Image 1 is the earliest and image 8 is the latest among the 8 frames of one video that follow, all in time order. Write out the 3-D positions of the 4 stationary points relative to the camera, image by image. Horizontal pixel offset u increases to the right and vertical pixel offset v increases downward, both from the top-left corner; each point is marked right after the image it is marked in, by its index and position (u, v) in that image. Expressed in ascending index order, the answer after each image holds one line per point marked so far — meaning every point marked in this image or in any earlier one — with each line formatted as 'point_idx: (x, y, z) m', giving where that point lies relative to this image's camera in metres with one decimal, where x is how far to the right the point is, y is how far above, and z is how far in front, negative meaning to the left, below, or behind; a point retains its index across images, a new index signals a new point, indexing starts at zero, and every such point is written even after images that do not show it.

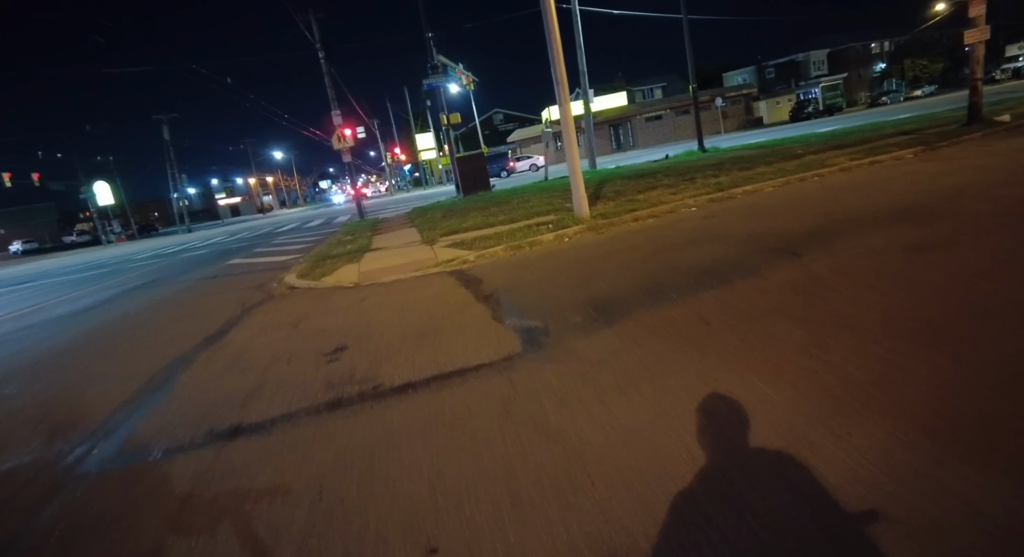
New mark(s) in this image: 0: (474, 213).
0: (-1.2, +2.0, +15.6) m
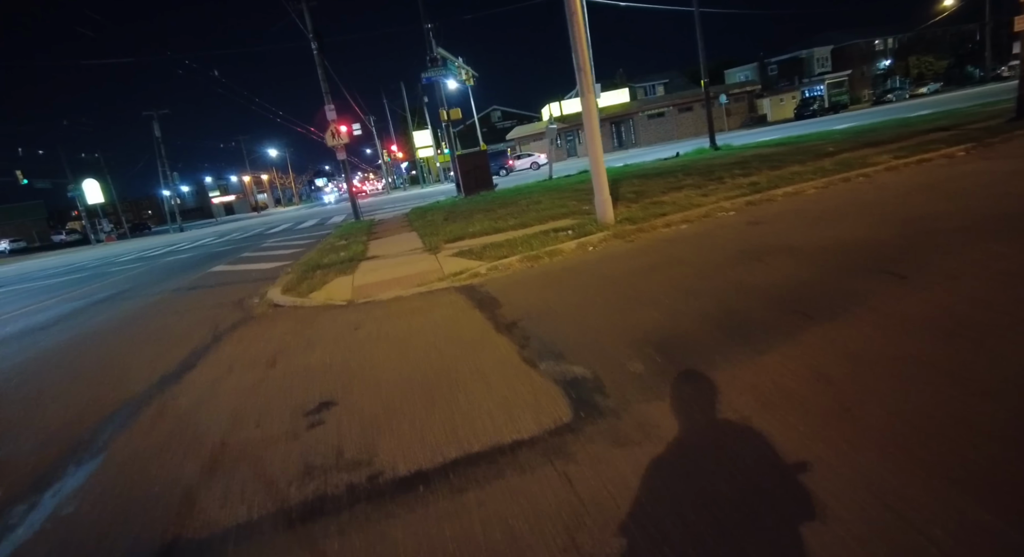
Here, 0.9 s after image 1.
0: (-1.0, +1.8, +14.3) m
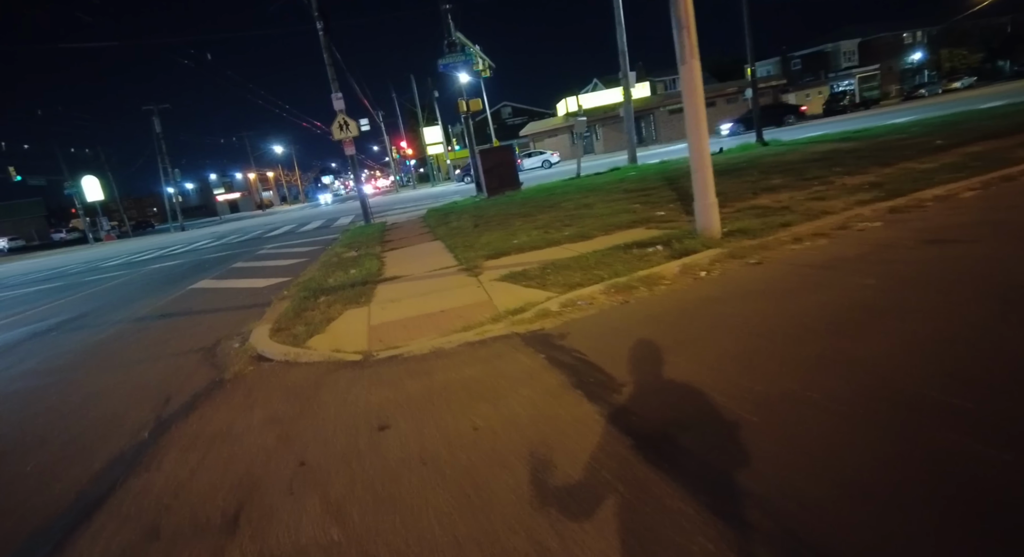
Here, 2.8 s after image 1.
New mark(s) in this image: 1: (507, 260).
0: (+0.1, +1.3, +11.7) m
1: (-0.1, +0.3, +8.4) m
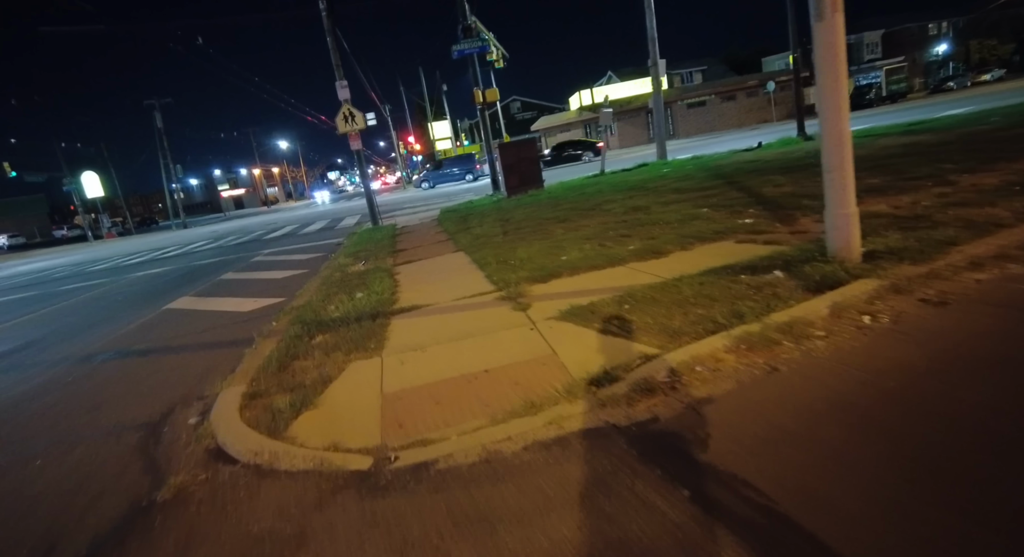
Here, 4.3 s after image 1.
0: (+0.9, +0.9, +9.7) m
1: (+0.6, -0.1, +6.4) m
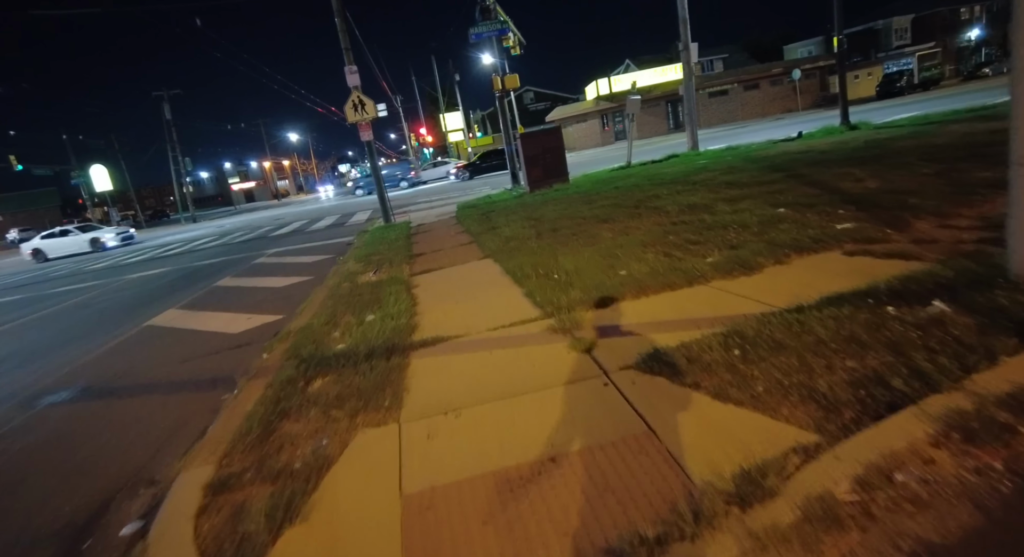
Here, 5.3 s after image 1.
0: (+1.5, +0.7, +8.2) m
1: (+1.2, -0.3, +5.0) m
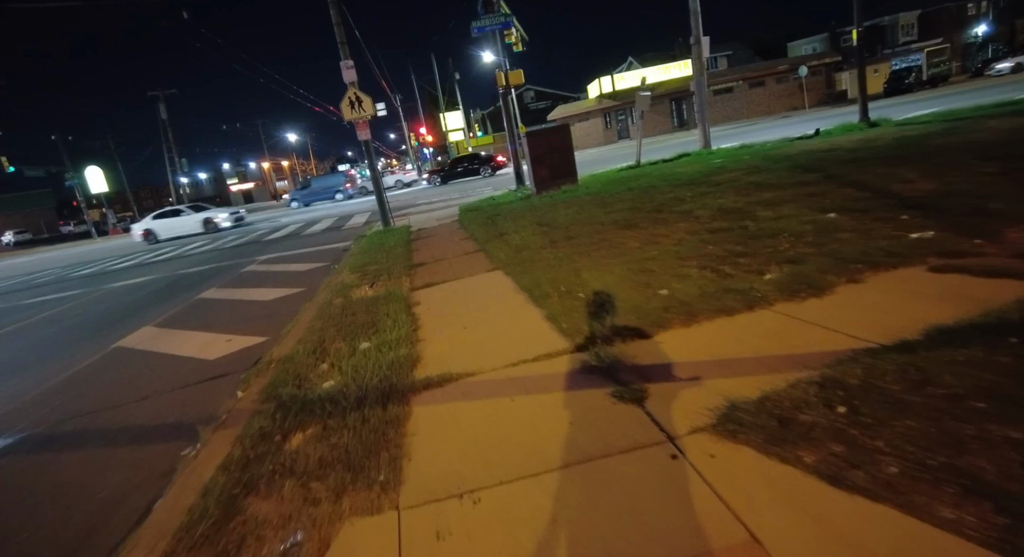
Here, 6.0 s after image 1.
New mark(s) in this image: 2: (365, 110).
0: (+1.7, +0.5, +7.3) m
1: (+1.4, -0.6, +4.0) m
2: (-4.8, +5.5, +16.0) m
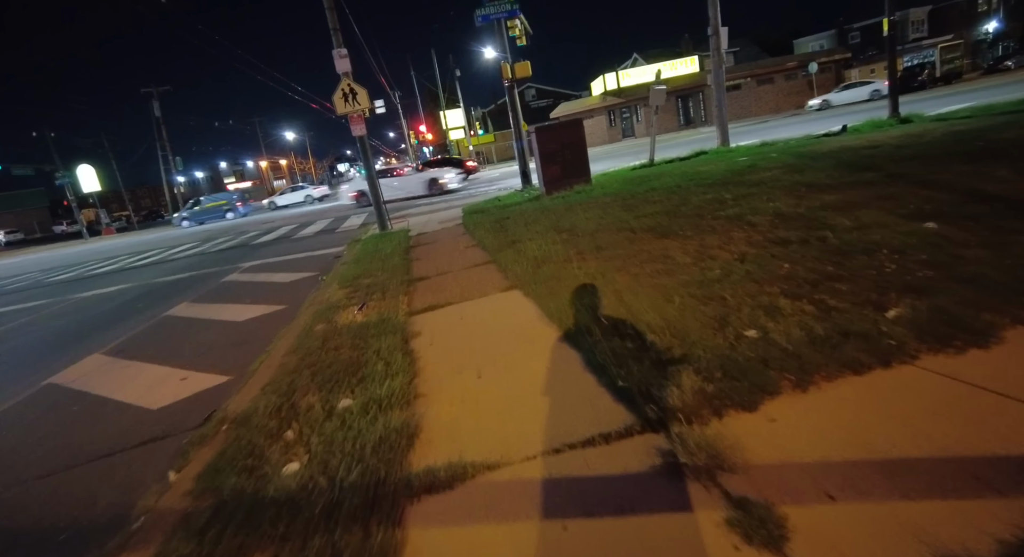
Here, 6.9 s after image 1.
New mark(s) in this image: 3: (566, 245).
0: (+2.0, +0.2, +6.0) m
1: (+1.7, -0.8, +2.7) m
2: (-4.6, +5.3, +14.7) m
3: (+0.9, +0.5, +7.6) m
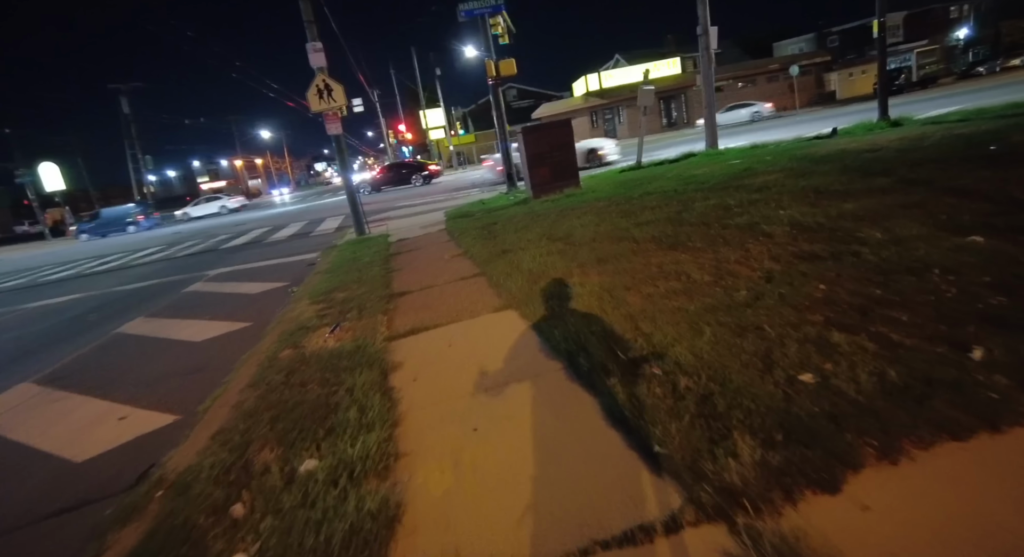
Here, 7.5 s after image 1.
0: (+1.9, 0.0, +5.3) m
1: (+1.7, -1.0, +2.1) m
2: (-4.9, +5.1, +13.8) m
3: (+0.7, +0.3, +6.9) m
